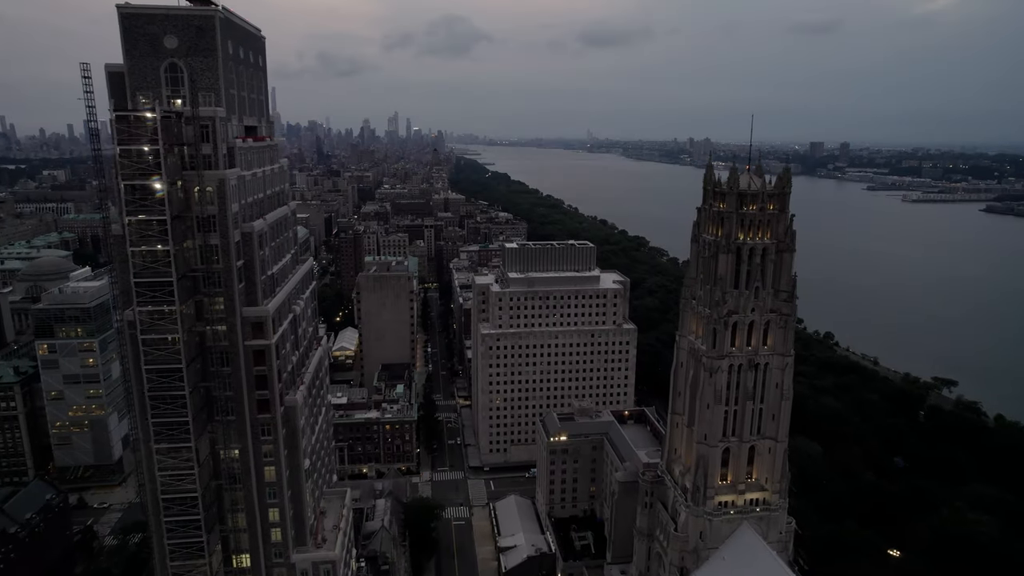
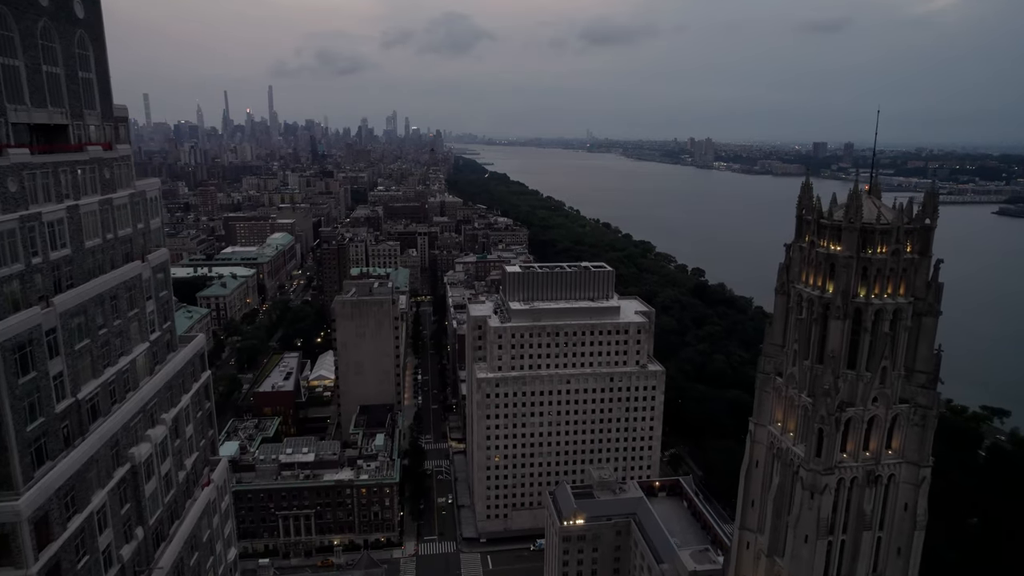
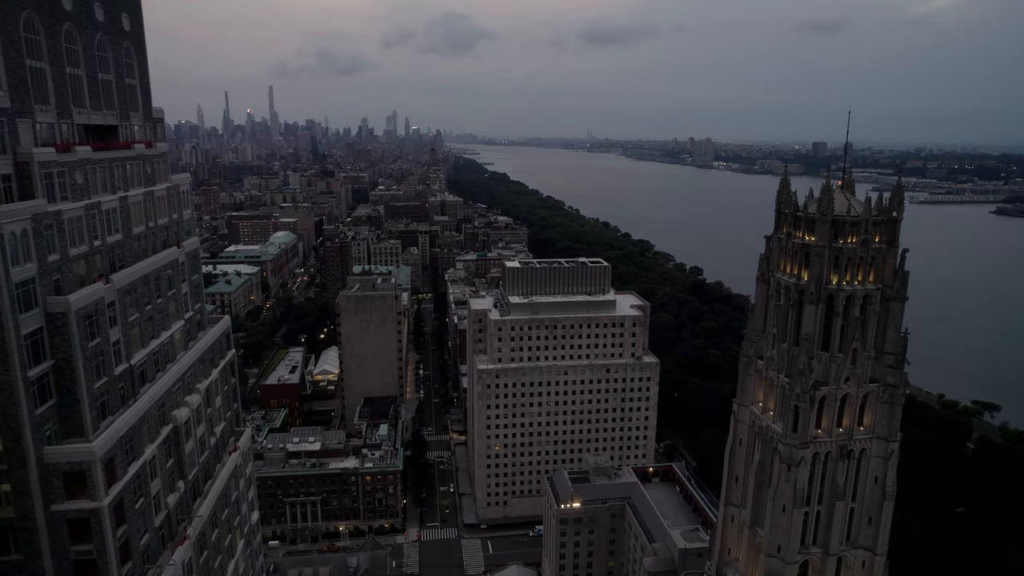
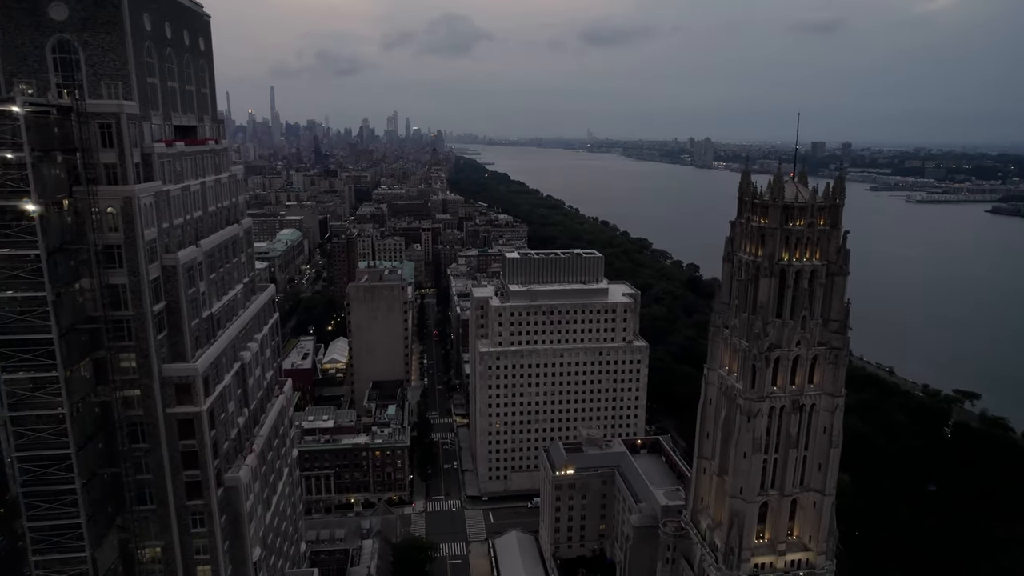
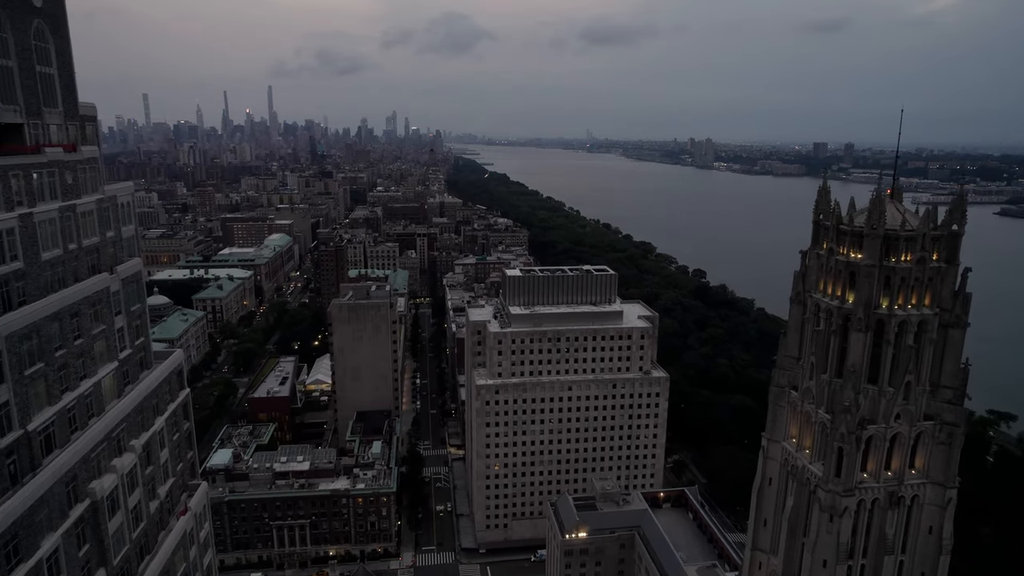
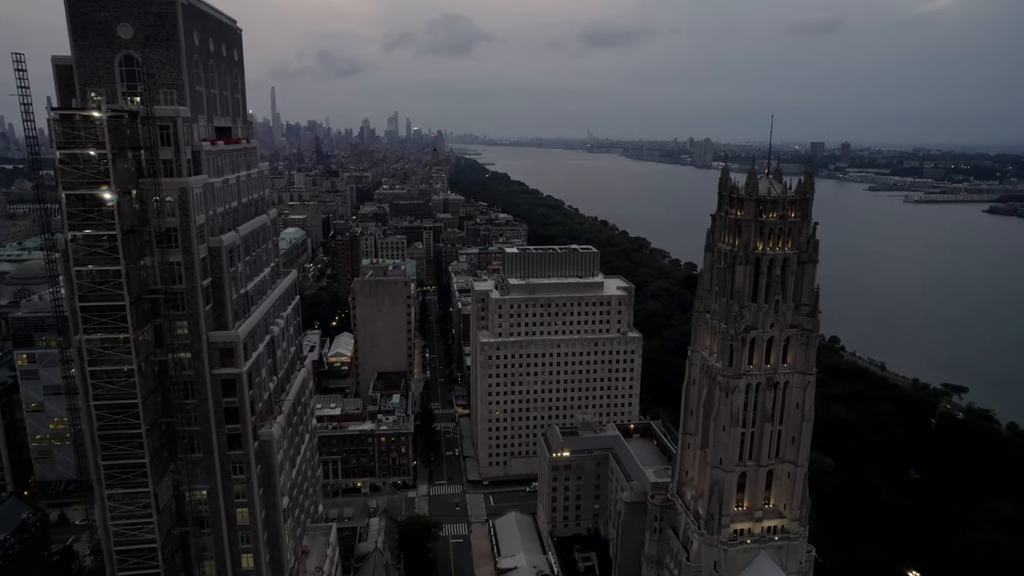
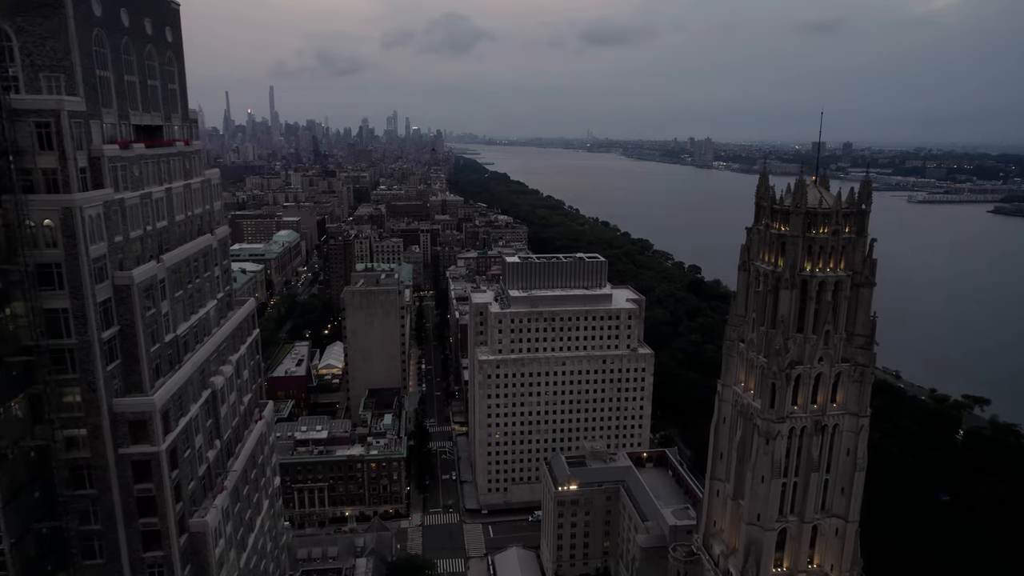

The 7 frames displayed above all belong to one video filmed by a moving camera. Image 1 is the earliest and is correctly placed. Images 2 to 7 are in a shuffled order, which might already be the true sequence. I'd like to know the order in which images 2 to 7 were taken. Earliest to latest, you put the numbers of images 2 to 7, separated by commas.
6, 4, 7, 3, 2, 5
